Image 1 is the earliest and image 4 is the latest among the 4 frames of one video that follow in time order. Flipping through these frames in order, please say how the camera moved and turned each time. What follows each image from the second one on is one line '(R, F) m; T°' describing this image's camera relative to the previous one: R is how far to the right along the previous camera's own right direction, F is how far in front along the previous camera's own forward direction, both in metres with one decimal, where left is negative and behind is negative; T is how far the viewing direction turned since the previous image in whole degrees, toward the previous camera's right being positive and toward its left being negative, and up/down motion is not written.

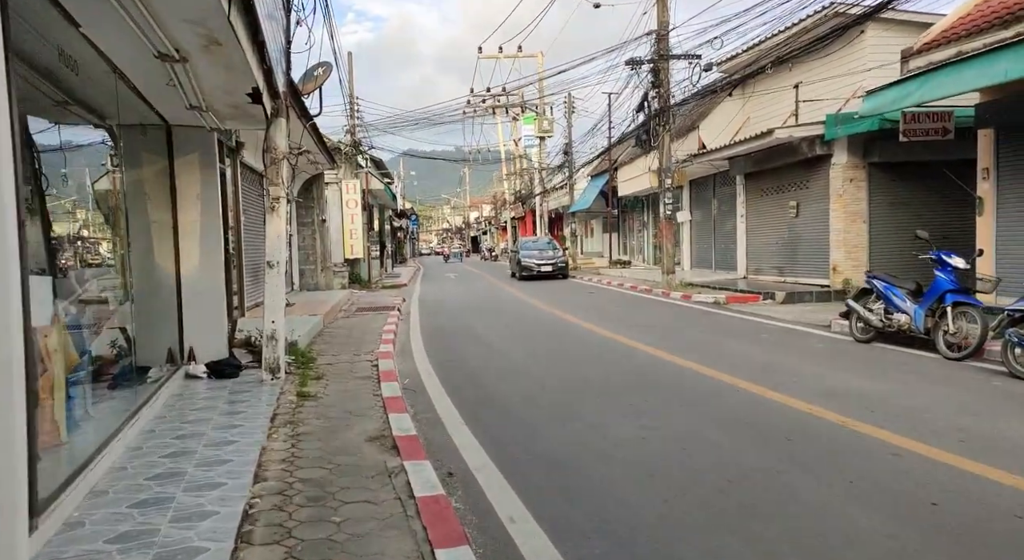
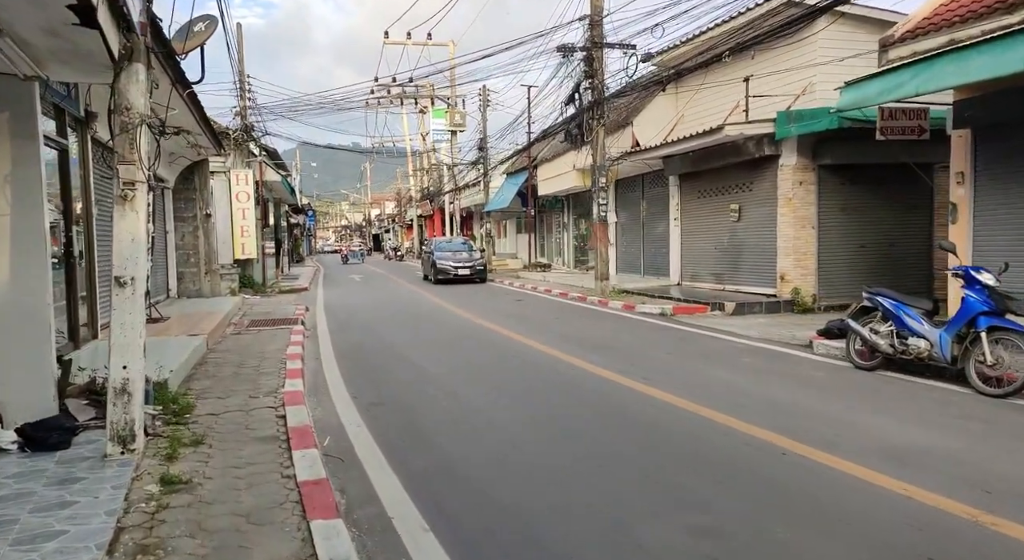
(-0.5, +1.8) m; +8°
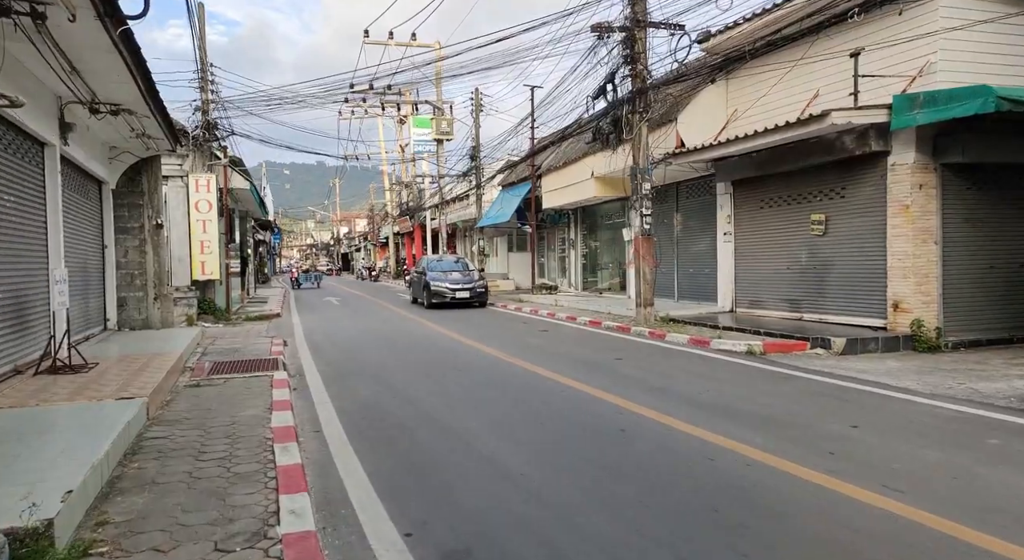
(-1.2, +3.1) m; +3°
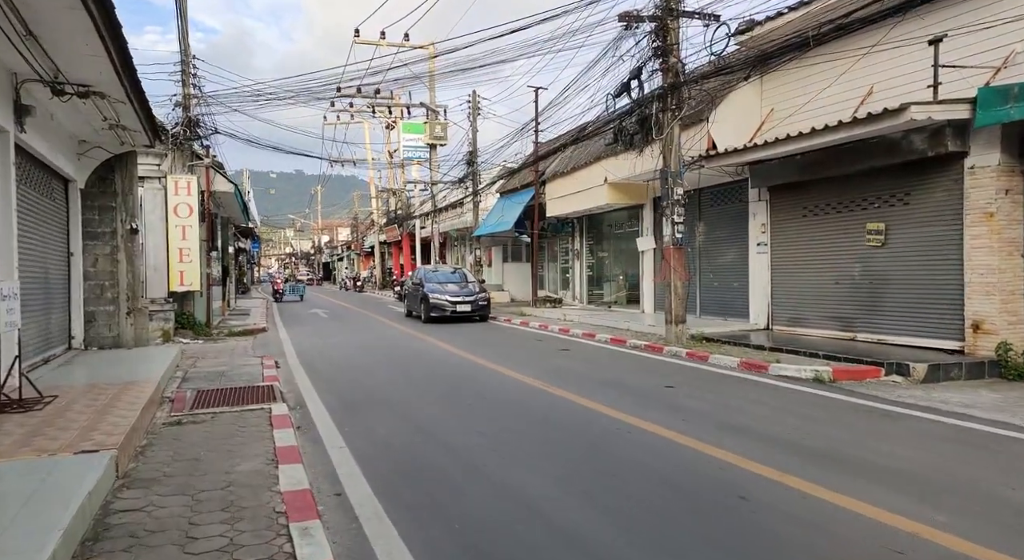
(-0.7, +1.4) m; +2°
